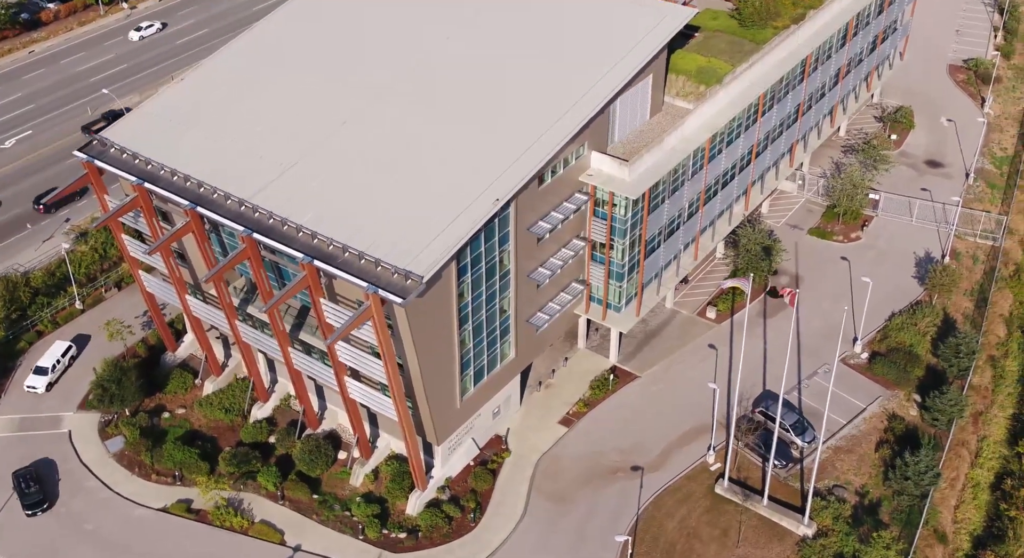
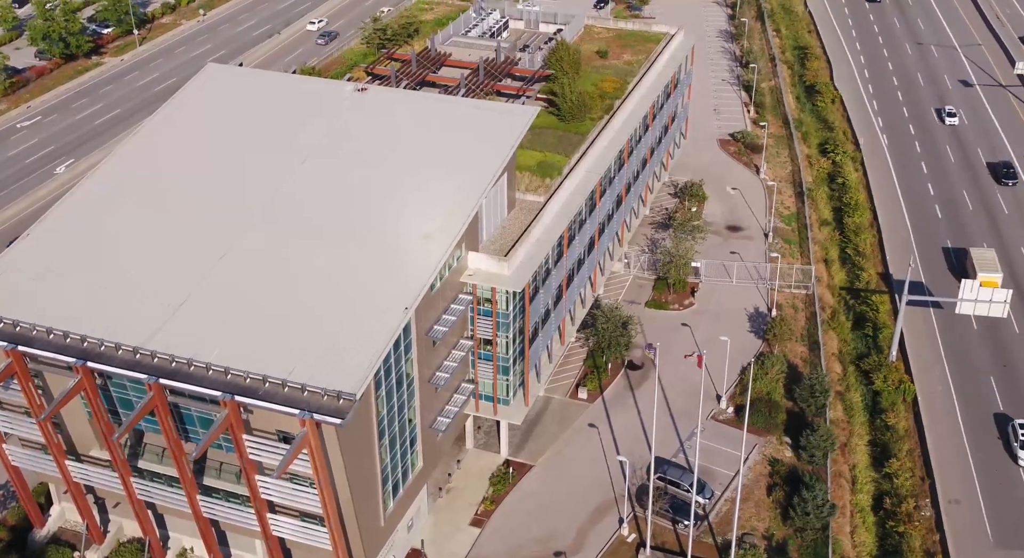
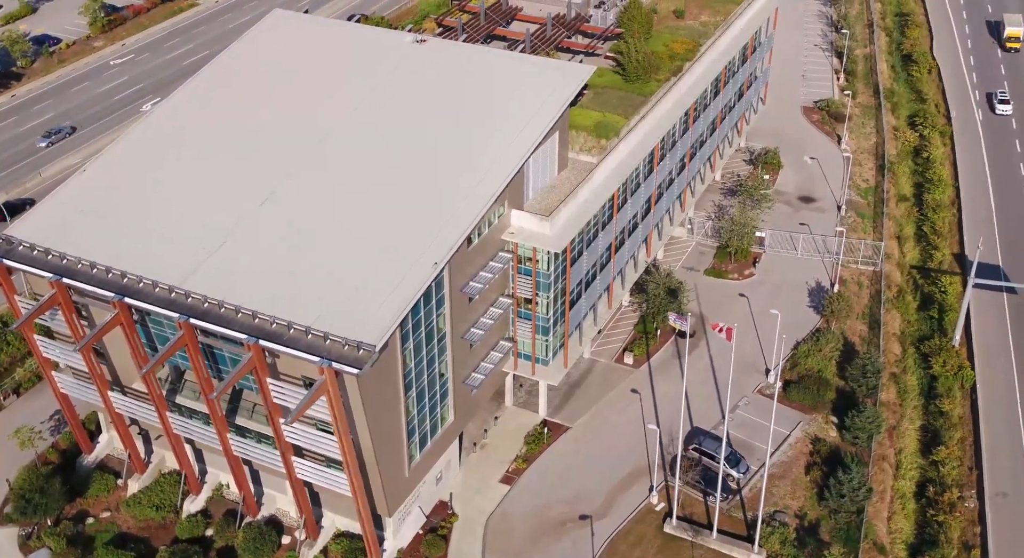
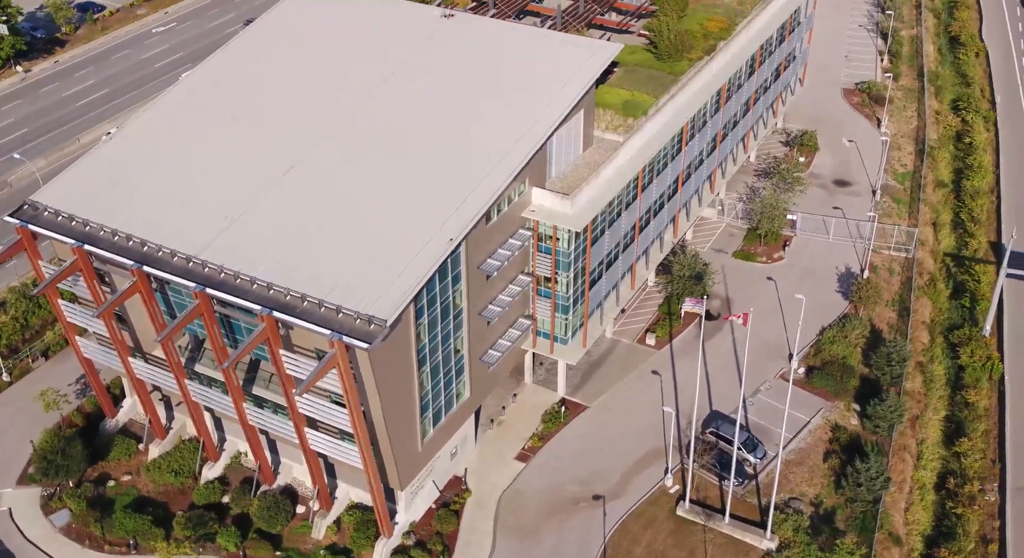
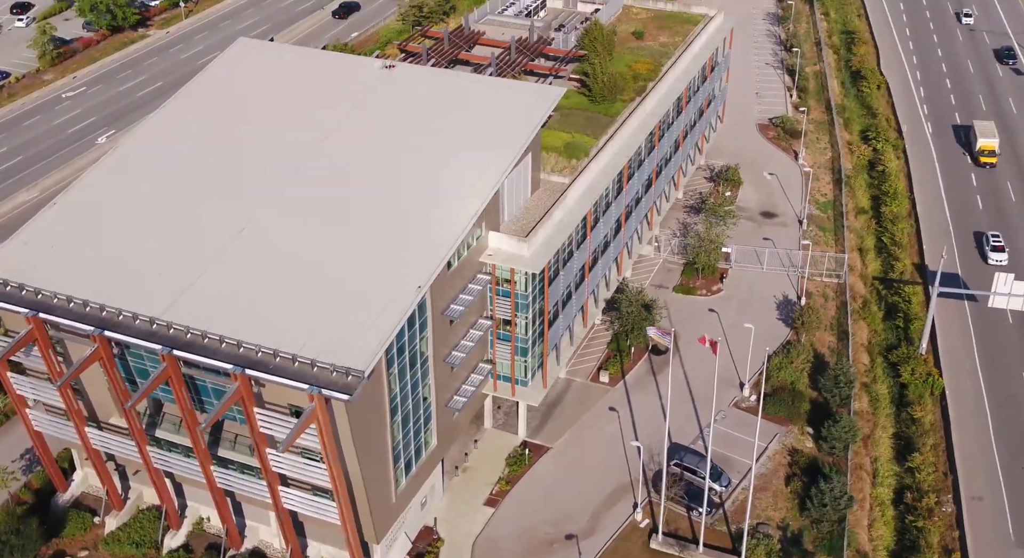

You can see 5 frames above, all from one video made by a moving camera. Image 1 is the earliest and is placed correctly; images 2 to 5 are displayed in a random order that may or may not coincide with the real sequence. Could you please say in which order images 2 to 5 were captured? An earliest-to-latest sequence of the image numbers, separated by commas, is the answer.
4, 3, 5, 2
